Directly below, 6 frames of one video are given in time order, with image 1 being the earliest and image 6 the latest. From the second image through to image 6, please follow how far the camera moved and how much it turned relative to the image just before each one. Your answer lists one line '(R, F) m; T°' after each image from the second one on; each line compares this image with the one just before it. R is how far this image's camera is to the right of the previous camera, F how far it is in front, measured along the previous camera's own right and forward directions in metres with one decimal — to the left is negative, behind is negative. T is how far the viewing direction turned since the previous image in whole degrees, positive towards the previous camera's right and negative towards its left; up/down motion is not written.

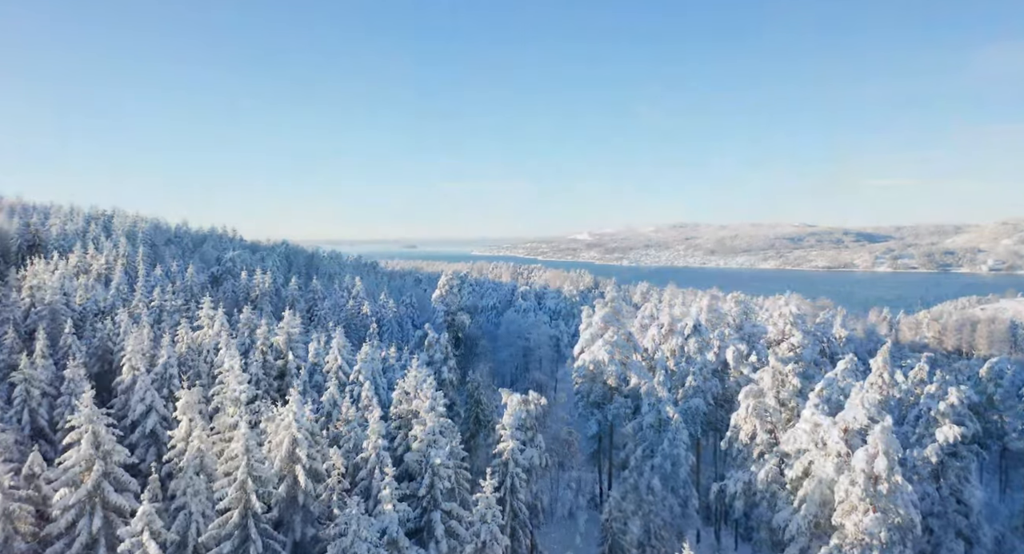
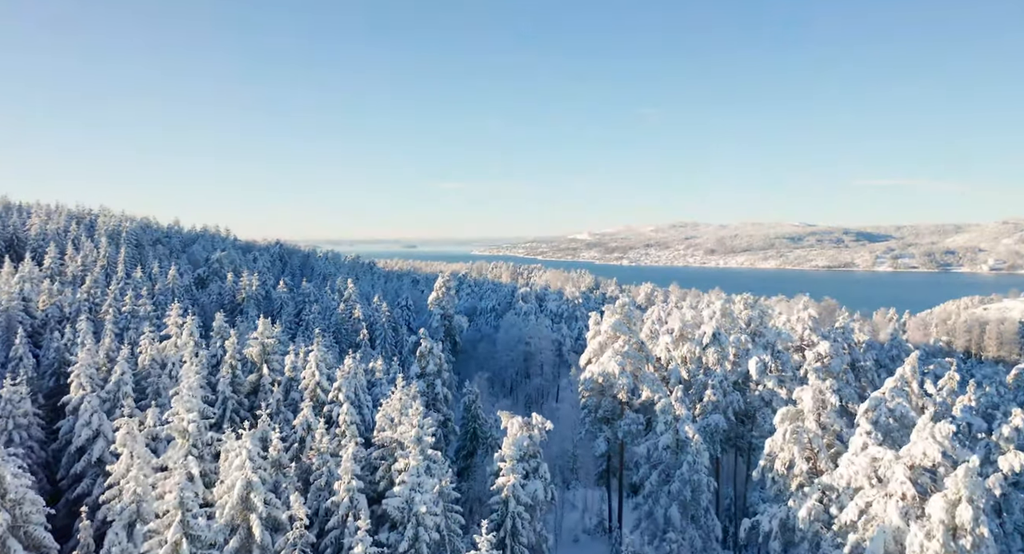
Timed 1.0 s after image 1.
(0.0, +4.5) m; 0°
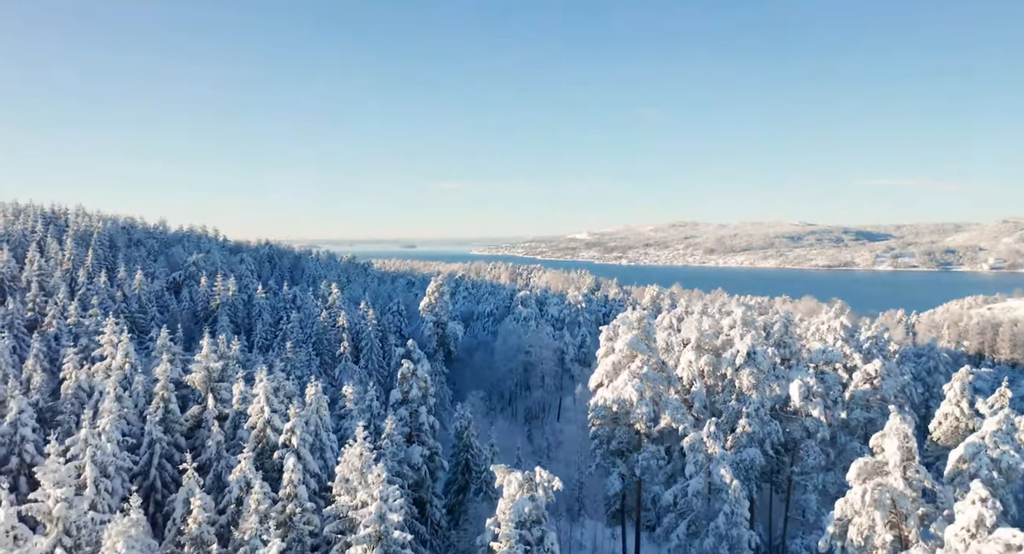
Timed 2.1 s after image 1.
(+0.1, +6.8) m; 0°
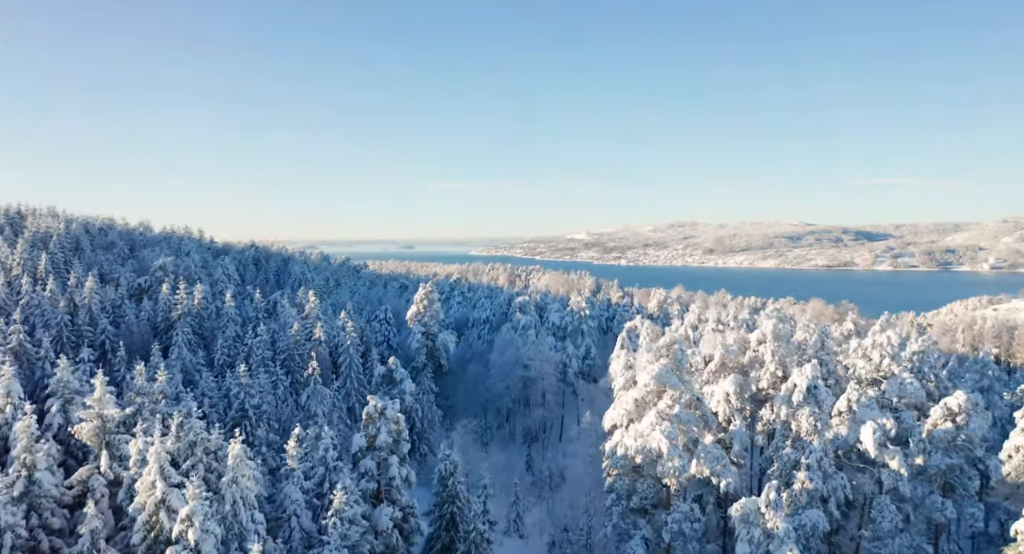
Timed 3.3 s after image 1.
(+0.2, +8.0) m; 0°
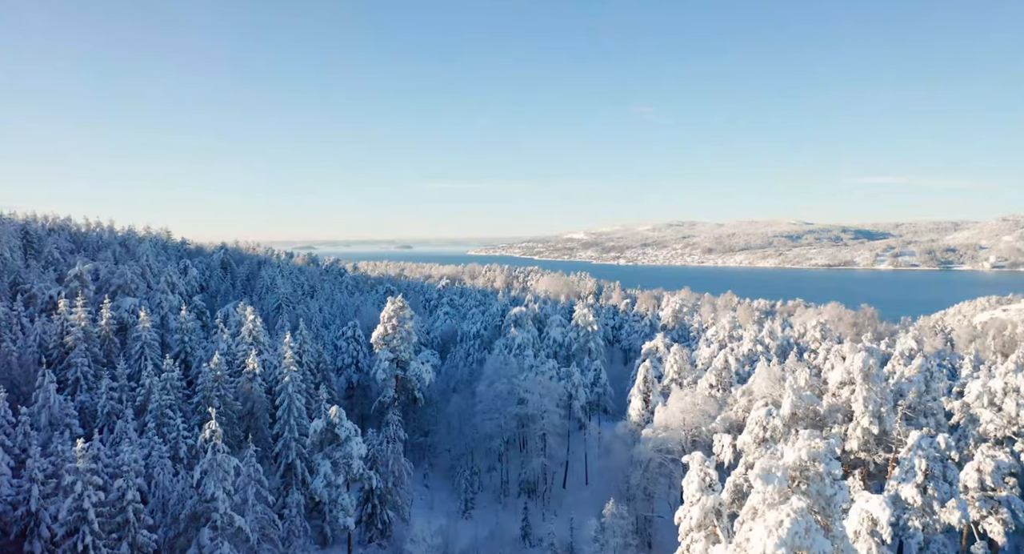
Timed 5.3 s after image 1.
(+0.5, +15.0) m; 0°
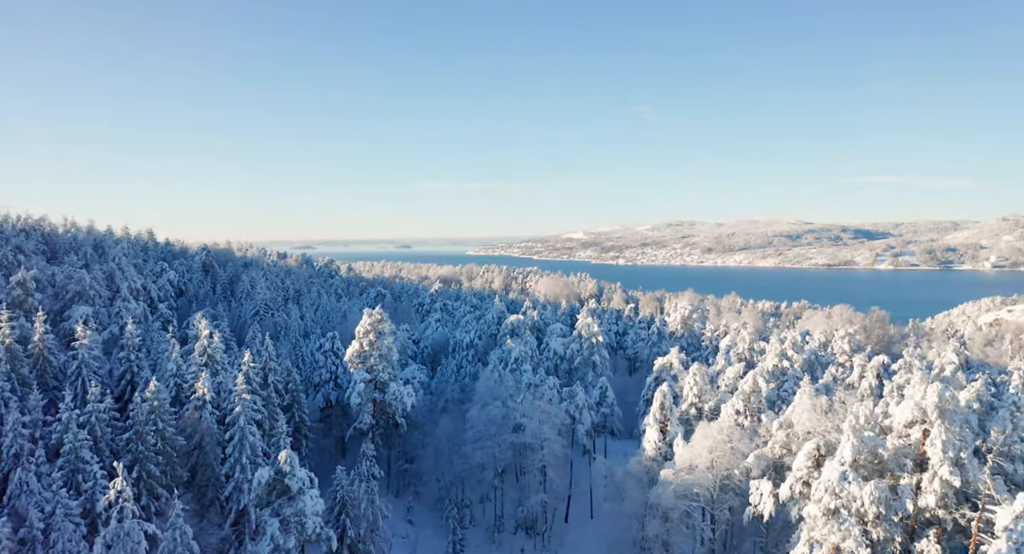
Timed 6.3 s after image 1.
(+0.3, +7.4) m; 0°
